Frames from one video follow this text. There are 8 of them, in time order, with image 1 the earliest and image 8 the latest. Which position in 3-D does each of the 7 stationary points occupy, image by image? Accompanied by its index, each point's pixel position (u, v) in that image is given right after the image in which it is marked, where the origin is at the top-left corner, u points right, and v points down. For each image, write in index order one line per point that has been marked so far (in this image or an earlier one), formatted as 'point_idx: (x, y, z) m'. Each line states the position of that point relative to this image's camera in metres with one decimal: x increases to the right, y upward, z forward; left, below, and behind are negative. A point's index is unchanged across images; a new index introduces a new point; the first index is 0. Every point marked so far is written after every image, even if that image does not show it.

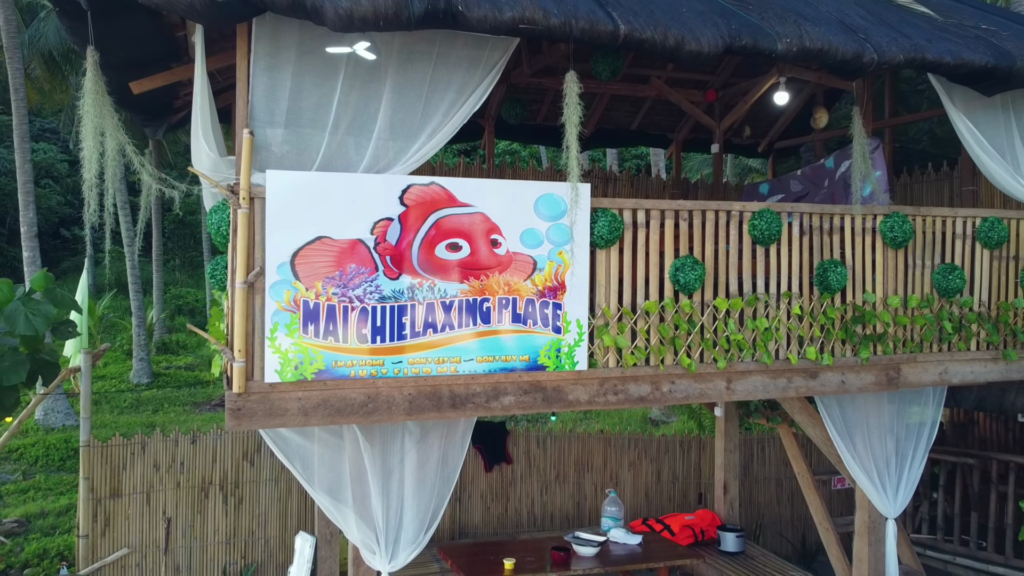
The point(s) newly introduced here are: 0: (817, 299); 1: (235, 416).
0: (+2.0, -0.1, +5.3) m
1: (-1.4, -0.6, +4.1) m
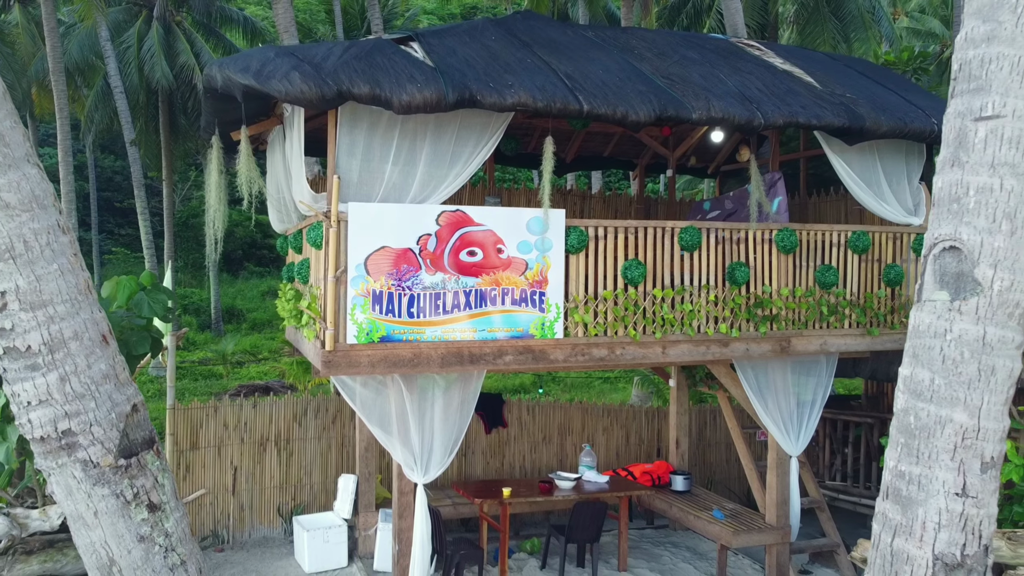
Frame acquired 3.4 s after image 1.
0: (+2.0, 0.0, +7.5) m
1: (-1.4, -0.6, +6.2) m
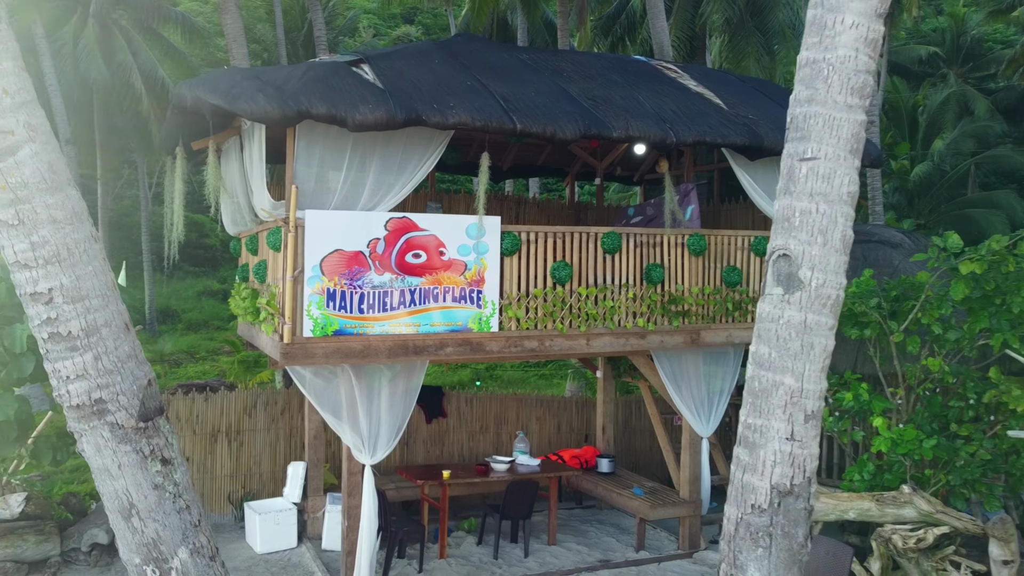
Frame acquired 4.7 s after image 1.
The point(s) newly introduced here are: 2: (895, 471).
0: (+1.4, 0.0, +8.4) m
1: (-1.9, -0.6, +6.9) m
2: (+3.5, -1.7, +7.5) m
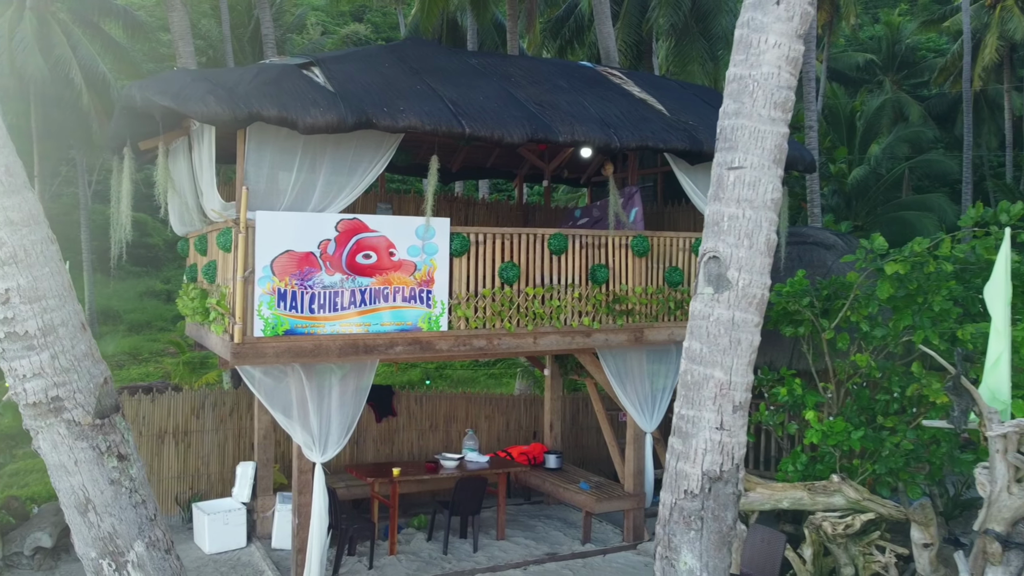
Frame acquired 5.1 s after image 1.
0: (+0.8, 0.0, +8.7) m
1: (-2.4, -0.6, +6.9) m
2: (+3.1, -1.7, +7.9) m
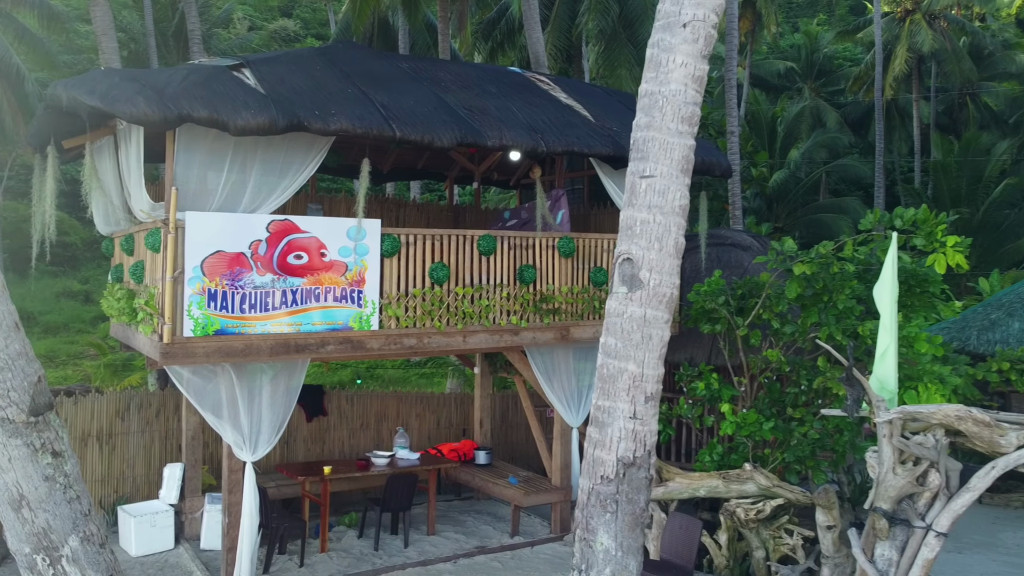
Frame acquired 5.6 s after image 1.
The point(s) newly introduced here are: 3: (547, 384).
0: (+0.1, 0.0, +8.9) m
1: (-3.0, -0.6, +7.0) m
2: (+2.3, -1.7, +8.4) m
3: (+0.4, -1.2, +9.8) m
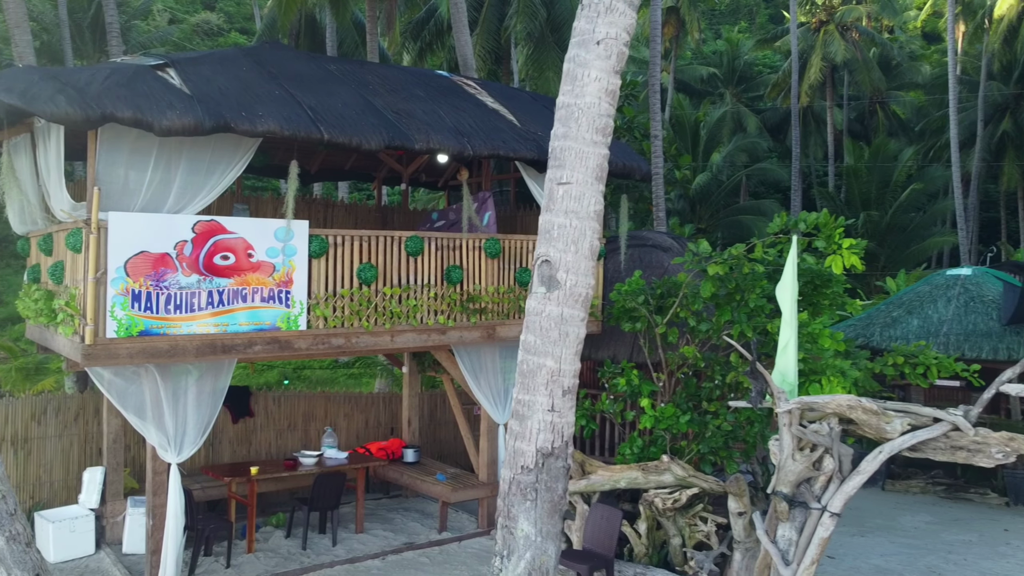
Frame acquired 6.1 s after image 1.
0: (-0.7, 0.0, +9.1) m
1: (-3.6, -0.6, +6.9) m
2: (+1.6, -1.7, +8.7) m
3: (-0.5, -1.2, +10.0) m
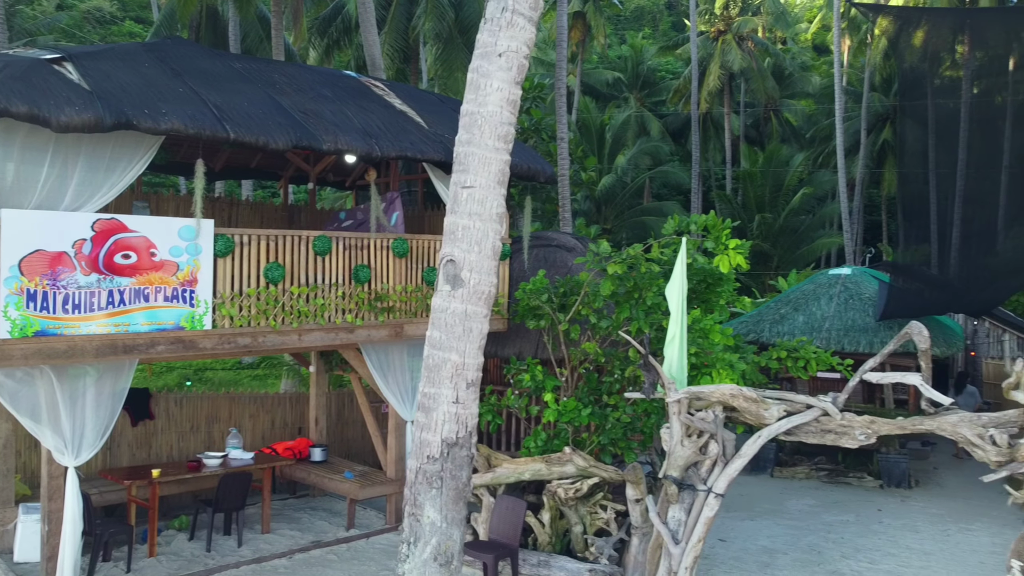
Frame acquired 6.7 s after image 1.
0: (-1.8, 0.0, +9.2) m
1: (-4.4, -0.6, +6.7) m
2: (+0.5, -1.7, +9.1) m
3: (-1.6, -1.2, +10.2) m
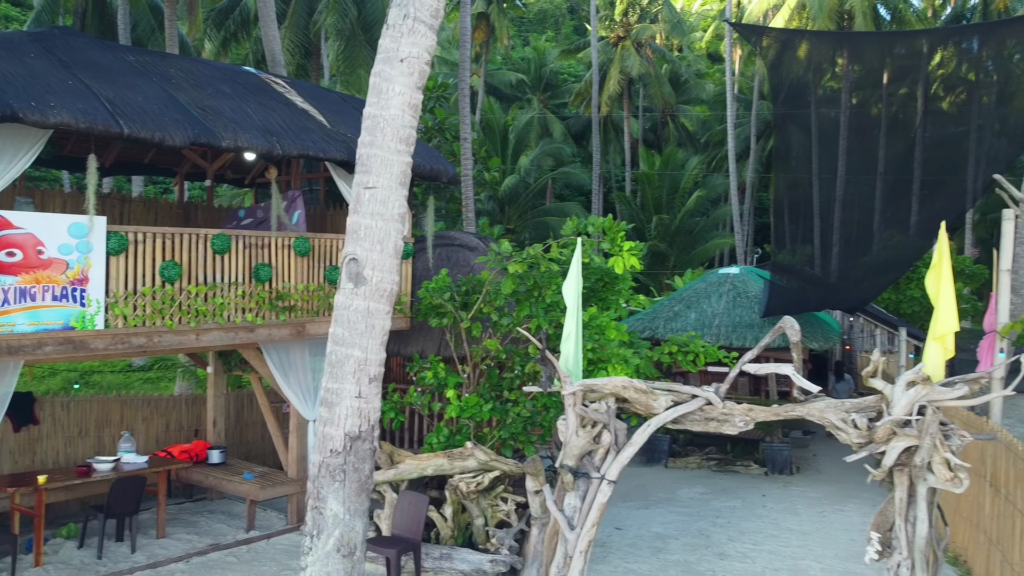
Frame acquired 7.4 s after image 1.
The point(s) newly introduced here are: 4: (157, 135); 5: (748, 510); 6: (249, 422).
0: (-2.9, 0.0, +9.1) m
1: (-5.2, -0.6, +6.3) m
2: (-0.6, -1.7, +9.3) m
3: (-2.9, -1.1, +10.1) m
4: (-3.4, +1.5, +7.7) m
5: (+3.4, -3.2, +11.7) m
6: (-4.1, -2.1, +12.8) m
